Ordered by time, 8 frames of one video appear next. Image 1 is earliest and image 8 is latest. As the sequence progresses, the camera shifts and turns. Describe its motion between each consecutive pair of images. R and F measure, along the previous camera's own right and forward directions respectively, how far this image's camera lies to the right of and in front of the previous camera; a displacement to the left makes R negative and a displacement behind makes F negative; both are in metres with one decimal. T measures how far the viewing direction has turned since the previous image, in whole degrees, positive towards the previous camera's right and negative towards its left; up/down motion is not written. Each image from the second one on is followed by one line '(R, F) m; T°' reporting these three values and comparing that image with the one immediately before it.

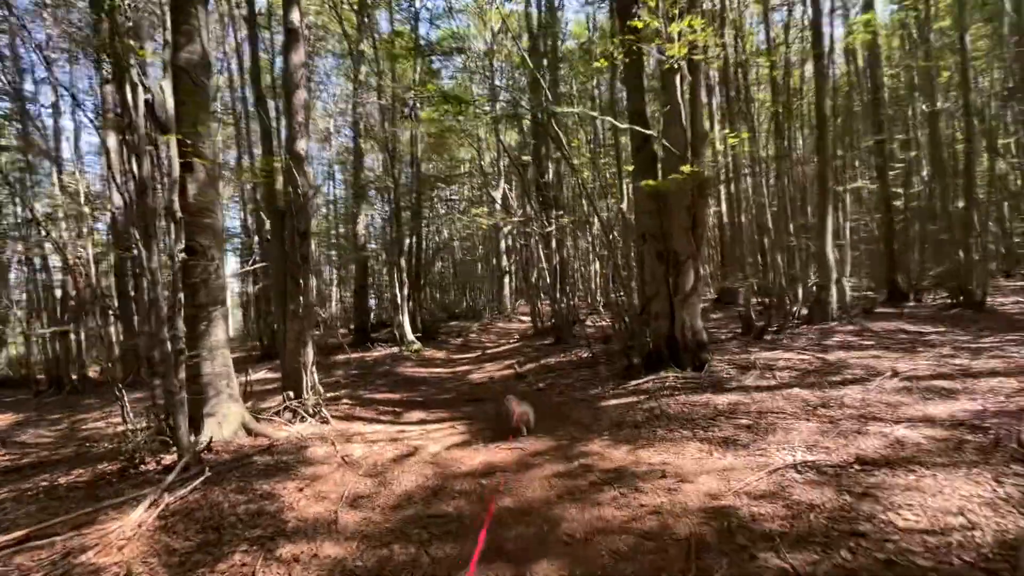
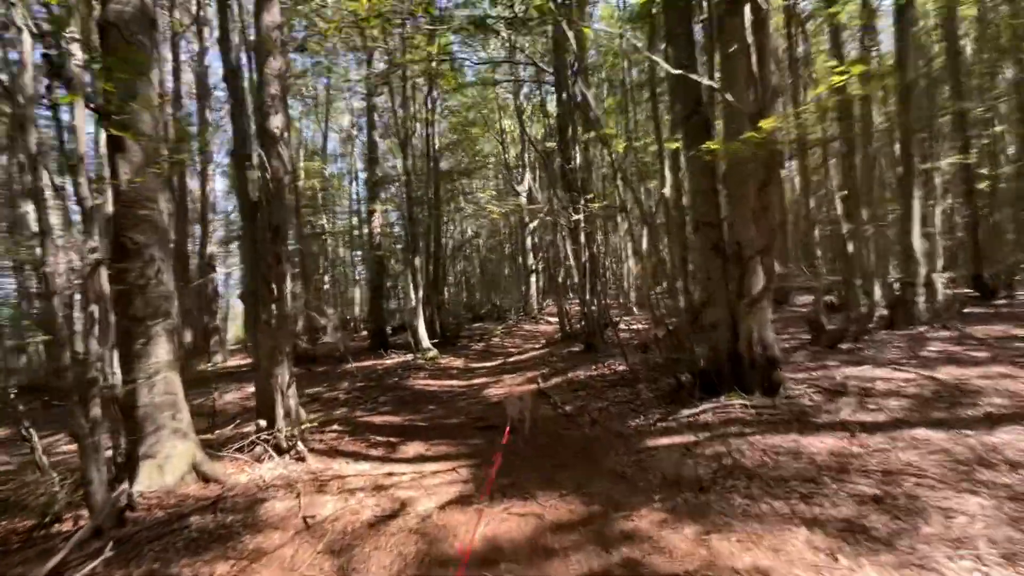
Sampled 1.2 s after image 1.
(+0.2, +1.6) m; -4°
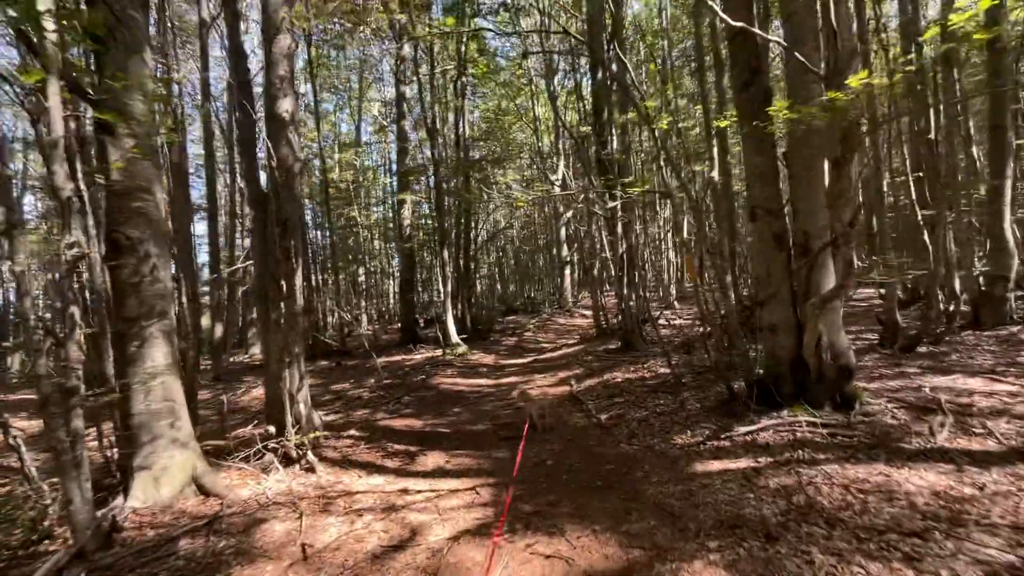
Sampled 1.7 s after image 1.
(+0.1, +0.7) m; -4°
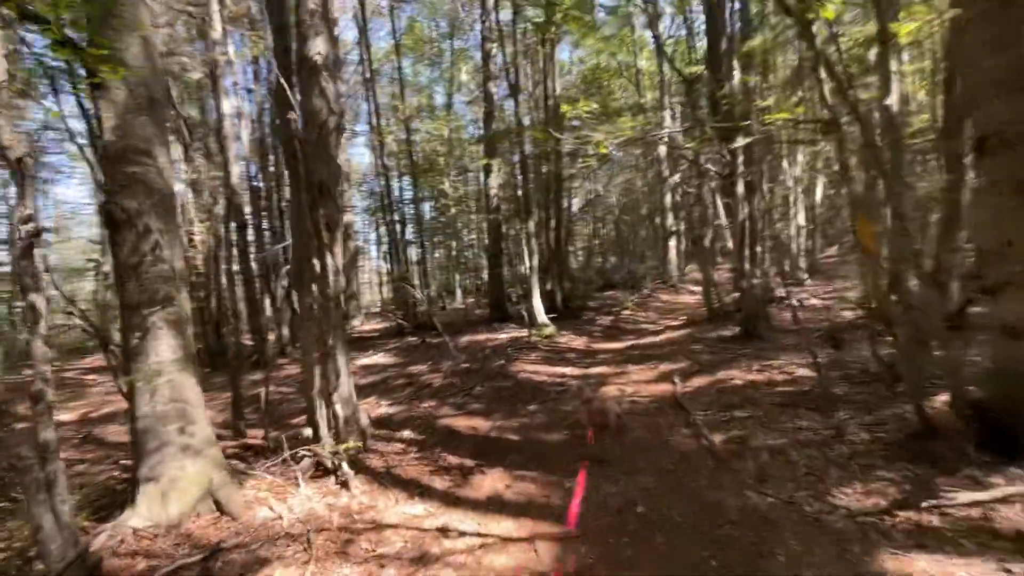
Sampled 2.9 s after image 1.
(+0.2, +1.5) m; -12°
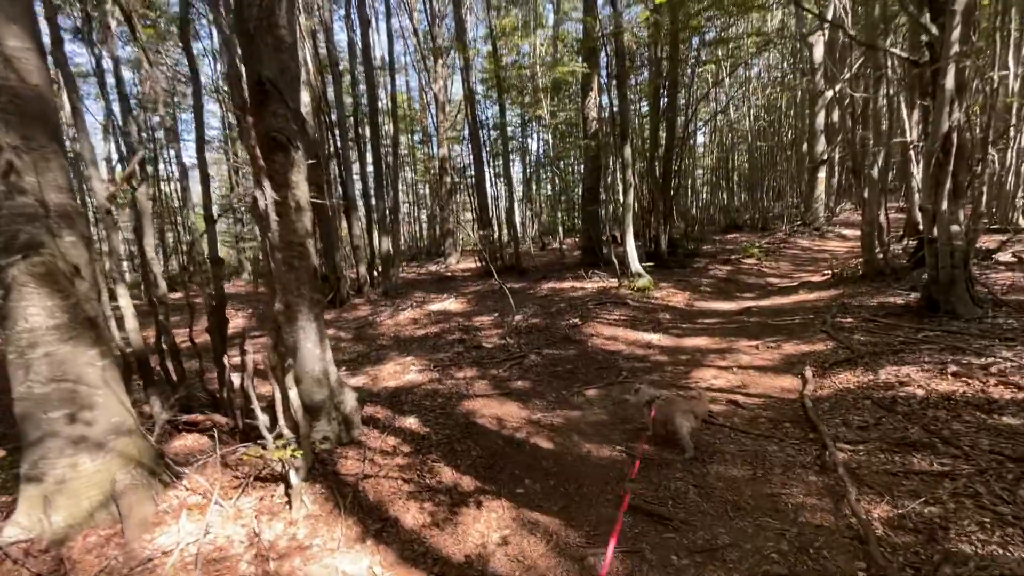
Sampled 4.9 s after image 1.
(+0.7, +2.0) m; -14°
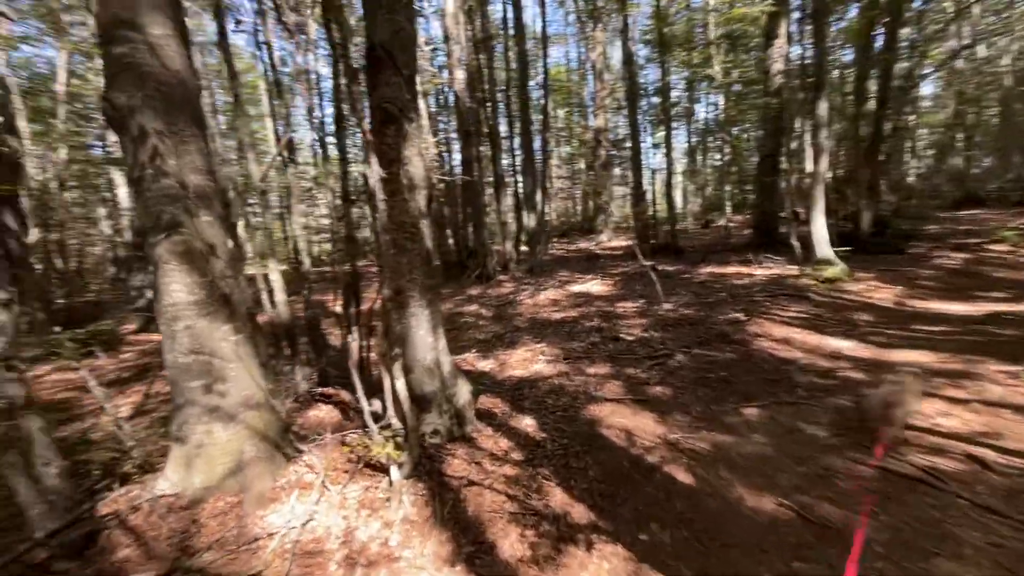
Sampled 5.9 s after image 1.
(+0.1, +0.7) m; -18°
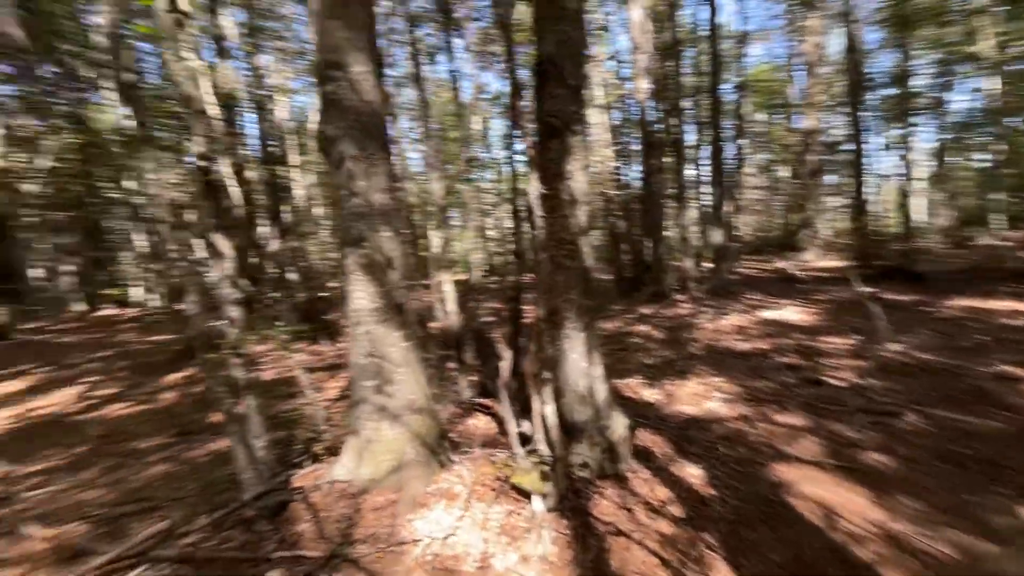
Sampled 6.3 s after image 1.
(+0.1, +0.3) m; -21°
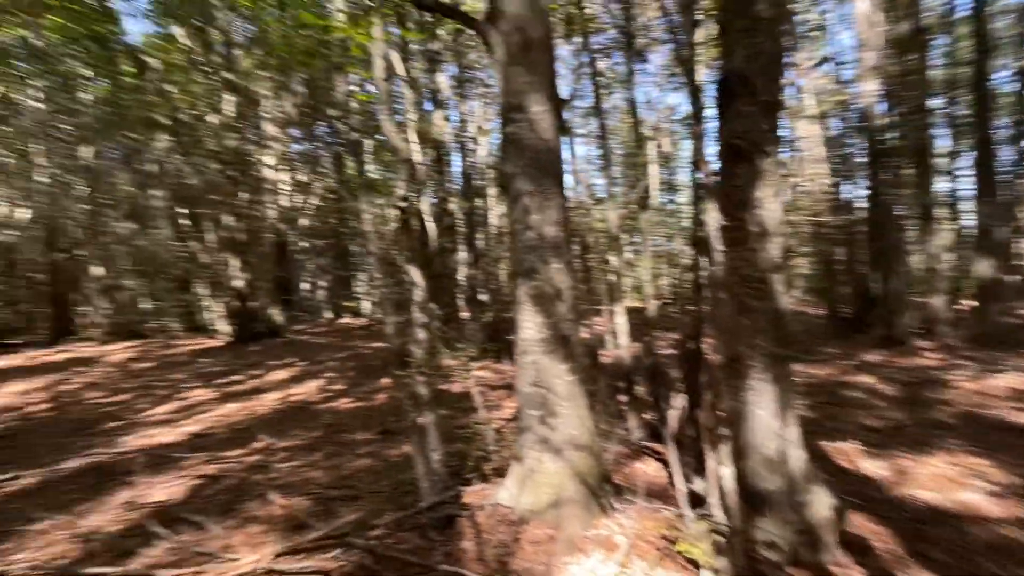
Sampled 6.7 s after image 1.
(+0.1, +0.1) m; -22°
